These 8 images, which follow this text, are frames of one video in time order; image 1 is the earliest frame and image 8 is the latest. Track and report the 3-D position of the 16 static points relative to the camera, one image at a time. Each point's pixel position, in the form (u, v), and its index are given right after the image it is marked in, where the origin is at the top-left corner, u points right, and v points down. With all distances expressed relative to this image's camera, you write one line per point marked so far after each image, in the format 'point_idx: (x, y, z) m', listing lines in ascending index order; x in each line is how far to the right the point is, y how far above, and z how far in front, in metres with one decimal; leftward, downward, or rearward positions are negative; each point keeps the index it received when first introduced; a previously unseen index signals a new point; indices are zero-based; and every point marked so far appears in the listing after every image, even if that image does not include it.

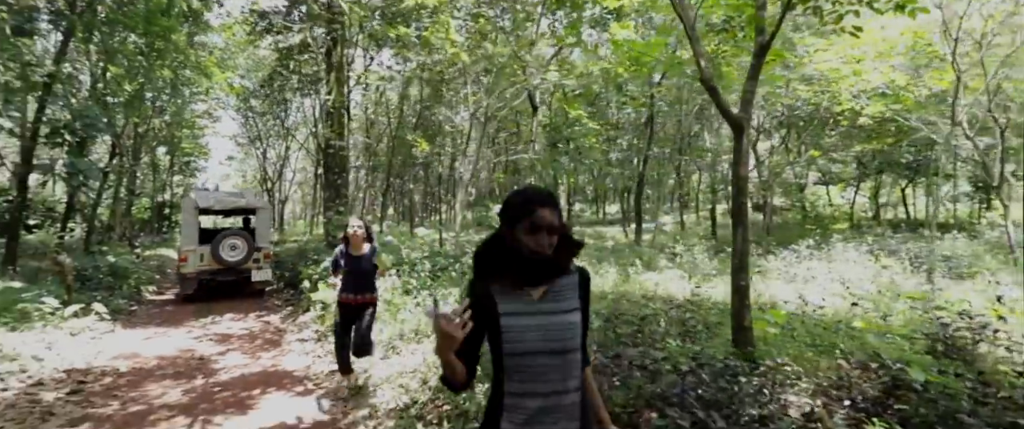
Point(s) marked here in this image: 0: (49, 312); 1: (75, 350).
0: (-6.7, -1.4, +7.0) m
1: (-5.3, -1.6, +5.9) m
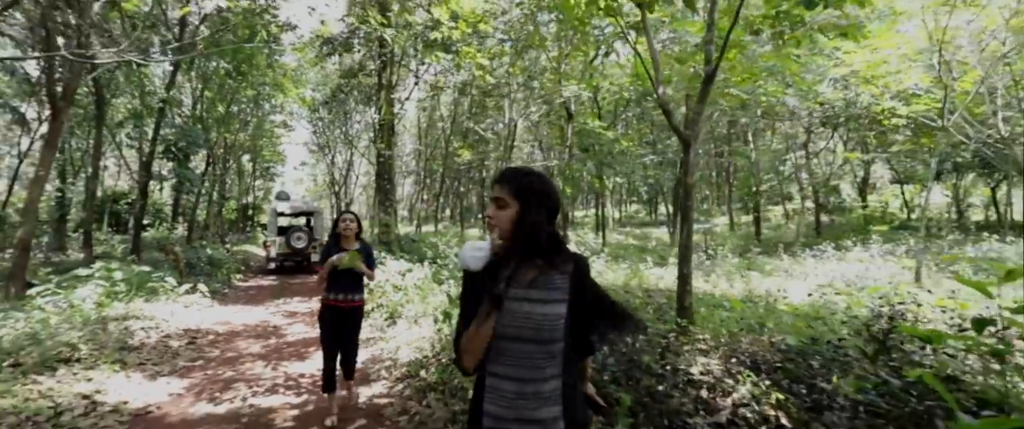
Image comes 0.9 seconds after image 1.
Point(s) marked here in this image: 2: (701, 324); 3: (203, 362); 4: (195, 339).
0: (-6.5, -1.4, +9.1) m
1: (-5.3, -1.7, +7.8) m
2: (+2.2, -1.2, +5.5) m
3: (-3.7, -1.8, +5.7) m
4: (-4.4, -1.7, +6.7) m
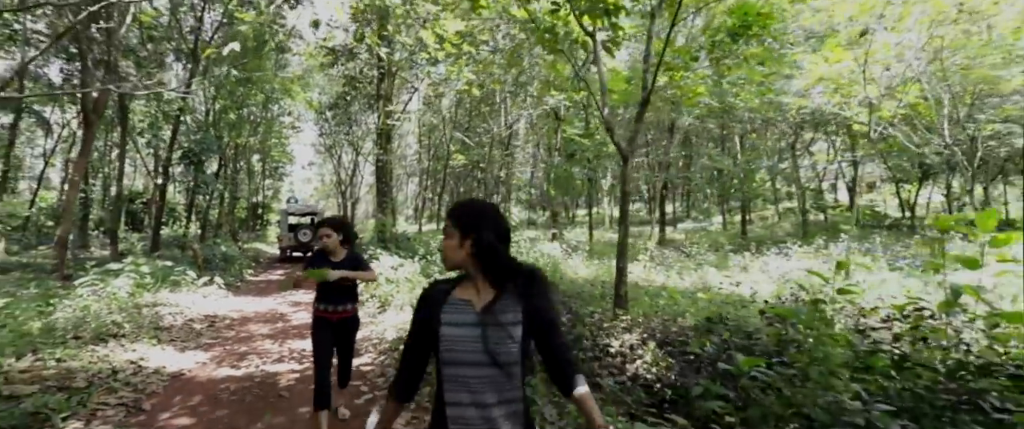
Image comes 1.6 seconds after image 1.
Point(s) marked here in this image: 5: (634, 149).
0: (-7.0, -1.5, +10.3) m
1: (-5.7, -1.7, +9.0) m
2: (+1.7, -1.2, +6.6) m
3: (-4.2, -1.8, +6.9) m
4: (-4.9, -1.8, +7.9) m
5: (+1.7, +1.1, +6.9) m
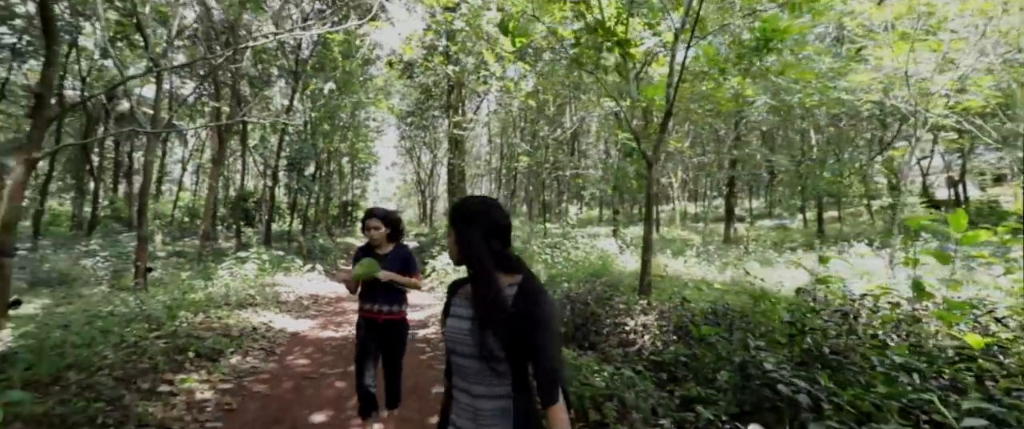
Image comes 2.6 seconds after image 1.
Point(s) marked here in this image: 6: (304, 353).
0: (-5.7, -1.4, +12.6) m
1: (-4.6, -1.7, +11.1) m
2: (+2.3, -1.2, +7.5) m
3: (-3.4, -1.8, +8.8) m
4: (-4.0, -1.8, +9.8) m
5: (+2.4, +1.1, +7.8) m
6: (-2.7, -1.8, +6.2) m
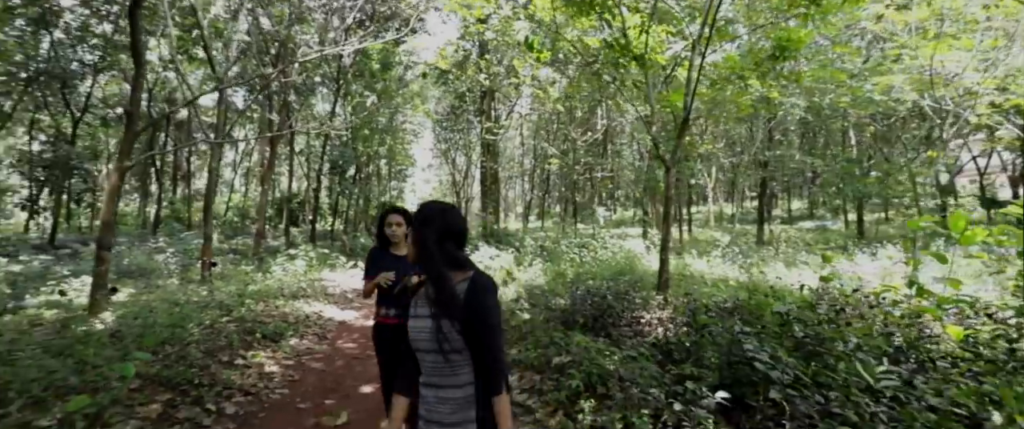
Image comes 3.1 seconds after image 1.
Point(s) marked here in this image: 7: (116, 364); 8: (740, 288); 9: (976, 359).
0: (-4.8, -1.4, +13.5) m
1: (-3.9, -1.7, +12.0) m
2: (+2.7, -1.2, +7.9) m
3: (-2.9, -1.8, +9.6) m
4: (-3.4, -1.8, +10.7) m
5: (+2.8, +1.1, +8.2) m
6: (-2.3, -1.8, +7.0) m
7: (-3.5, -1.3, +4.2) m
8: (+3.5, -1.2, +7.4) m
9: (+3.5, -1.0, +3.6) m
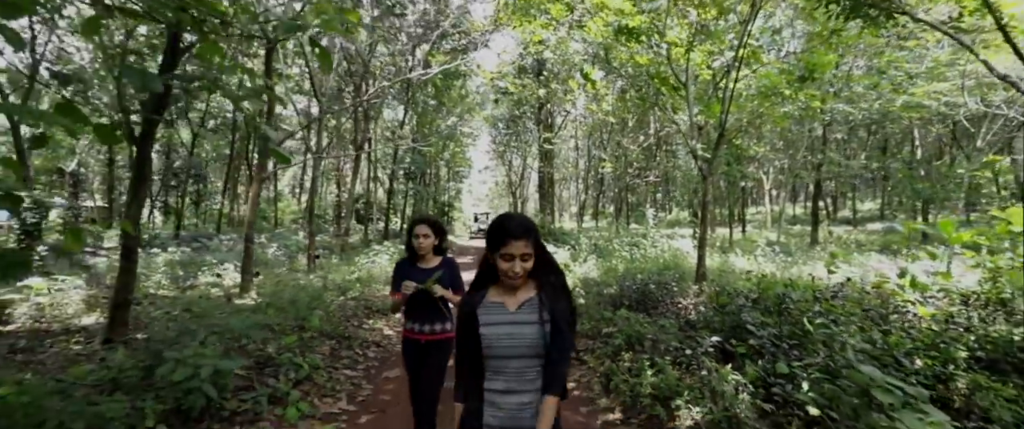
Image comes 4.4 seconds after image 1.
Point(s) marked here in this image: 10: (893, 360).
0: (-3.1, -1.5, +15.5) m
1: (-2.4, -1.7, +13.8) m
2: (+3.8, -1.3, +9.1) m
3: (-1.6, -1.8, +11.4) m
4: (-1.9, -1.8, +12.5) m
5: (+4.0, +1.0, +9.4) m
6: (-1.3, -1.8, +8.7) m
7: (-2.8, -1.3, +6.1) m
8: (+4.6, -1.2, +8.5) m
9: (+4.1, -1.1, +4.7) m
10: (+3.0, -1.2, +3.8) m
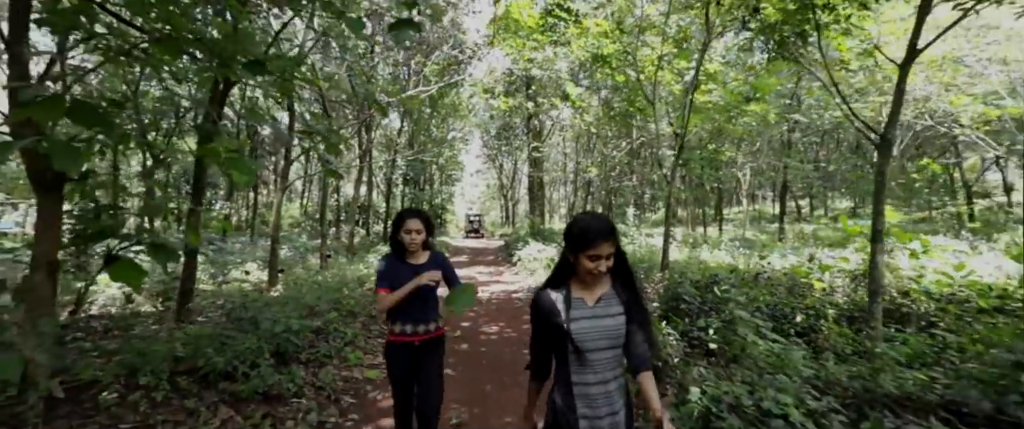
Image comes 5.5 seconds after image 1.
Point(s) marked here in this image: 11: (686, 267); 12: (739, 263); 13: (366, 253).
0: (-3.3, -1.6, +16.9) m
1: (-2.6, -1.8, +15.3) m
2: (+3.7, -1.2, +10.6) m
3: (-1.8, -1.9, +12.8) m
4: (-2.1, -1.9, +14.0) m
5: (+3.8, +1.0, +10.9) m
6: (-1.5, -1.9, +10.1) m
7: (-2.8, -1.4, +7.5) m
8: (+4.4, -1.2, +10.1) m
9: (+4.0, -1.0, +6.2) m
10: (+3.0, -1.1, +5.4) m
11: (+3.7, -1.3, +10.2) m
12: (+4.6, -1.1, +9.7) m
13: (-5.2, -1.4, +16.9) m
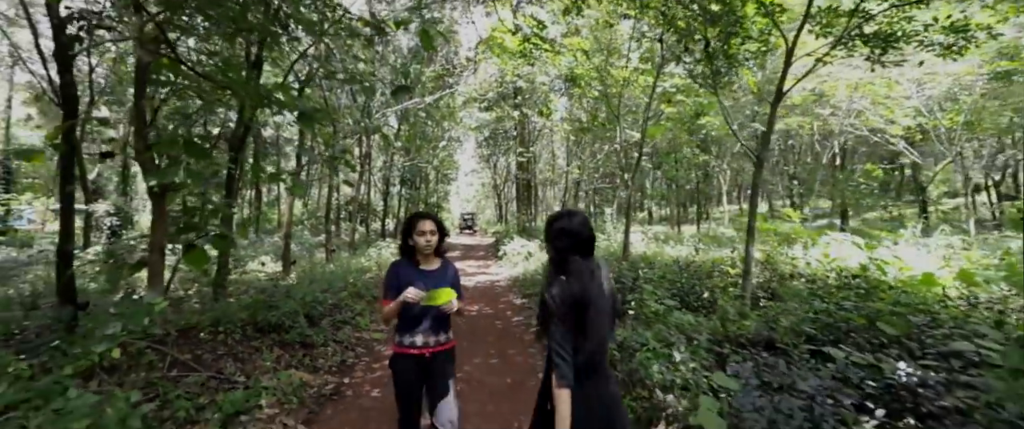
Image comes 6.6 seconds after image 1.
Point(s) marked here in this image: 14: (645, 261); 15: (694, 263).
0: (-3.8, -1.5, +18.5) m
1: (-3.0, -1.7, +16.9) m
2: (+3.2, -1.2, +12.3) m
3: (-2.2, -1.9, +14.4) m
4: (-2.6, -1.8, +15.5) m
5: (+3.4, +1.0, +12.6) m
6: (-1.9, -1.9, +11.7) m
7: (-3.3, -1.4, +9.1) m
8: (+4.0, -1.2, +11.7) m
9: (+3.6, -1.0, +7.9) m
10: (+2.6, -1.1, +7.0) m
11: (+3.3, -1.2, +11.9) m
12: (+4.2, -1.1, +11.3) m
13: (-5.7, -1.3, +18.5) m
14: (+3.1, -1.2, +11.0) m
15: (+3.5, -0.9, +9.2) m
